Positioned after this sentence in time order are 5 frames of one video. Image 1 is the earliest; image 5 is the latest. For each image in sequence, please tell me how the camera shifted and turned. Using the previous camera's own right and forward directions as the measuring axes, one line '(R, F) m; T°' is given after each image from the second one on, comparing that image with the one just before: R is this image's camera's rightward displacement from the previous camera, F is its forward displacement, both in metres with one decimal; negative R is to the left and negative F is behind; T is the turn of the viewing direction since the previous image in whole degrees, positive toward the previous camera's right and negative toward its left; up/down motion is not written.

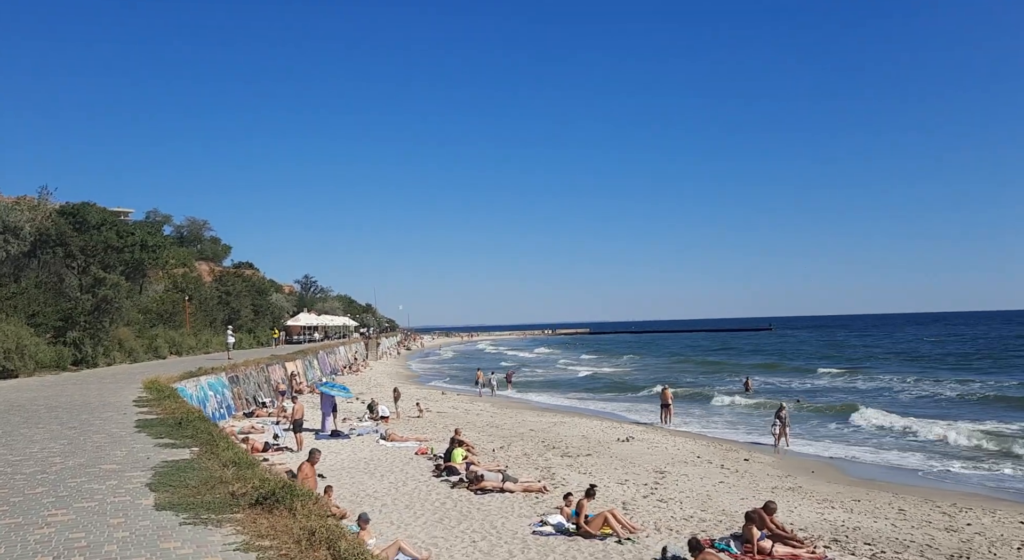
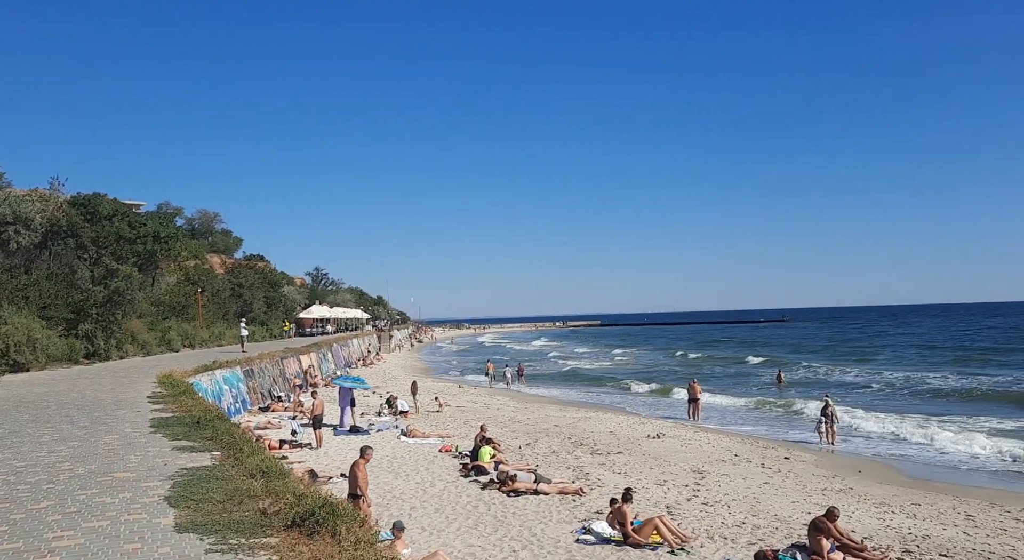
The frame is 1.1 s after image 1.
(-0.5, +0.9) m; -1°
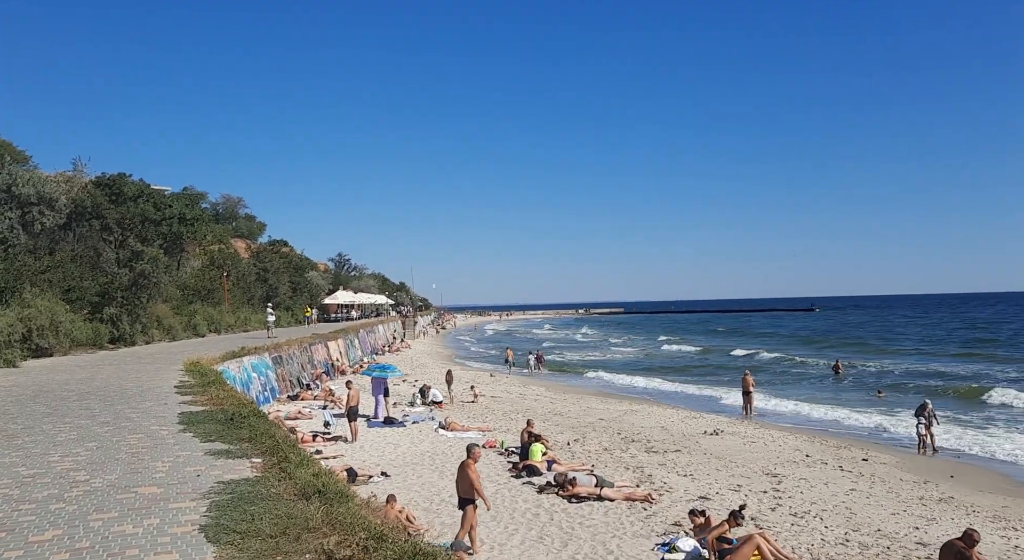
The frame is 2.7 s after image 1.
(-0.7, +1.4) m; -2°
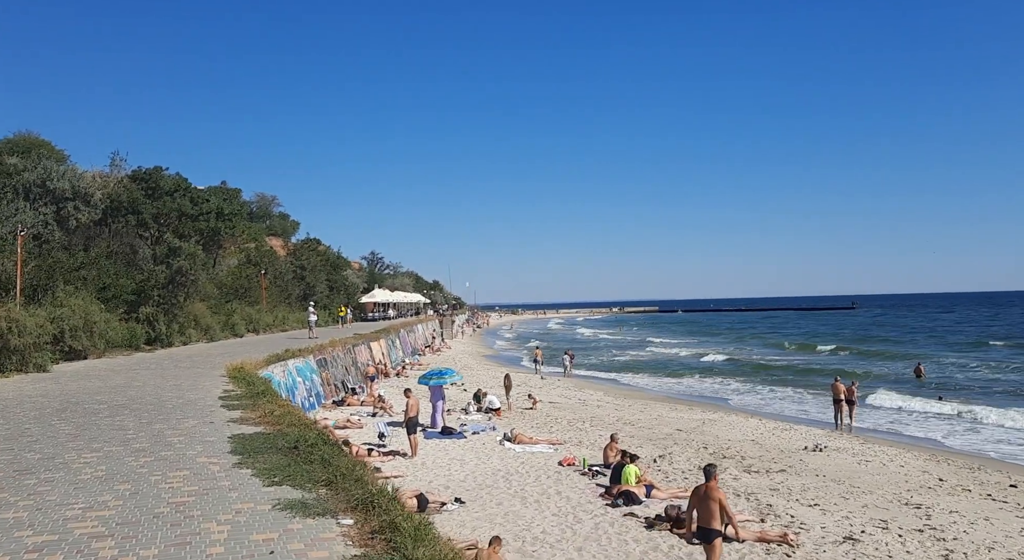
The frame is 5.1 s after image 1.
(-1.1, +2.1) m; -2°
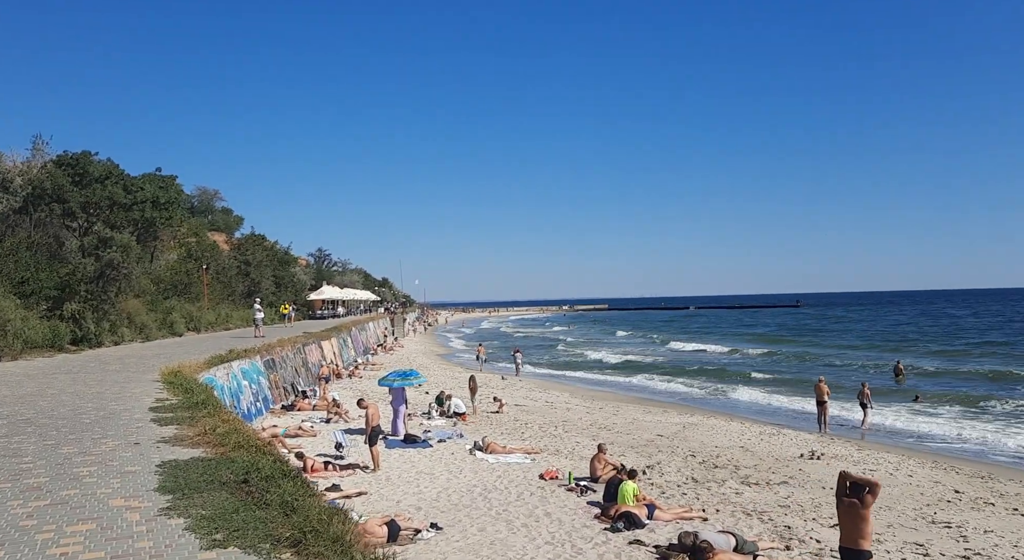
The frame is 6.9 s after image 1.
(-0.6, +1.7) m; +4°
